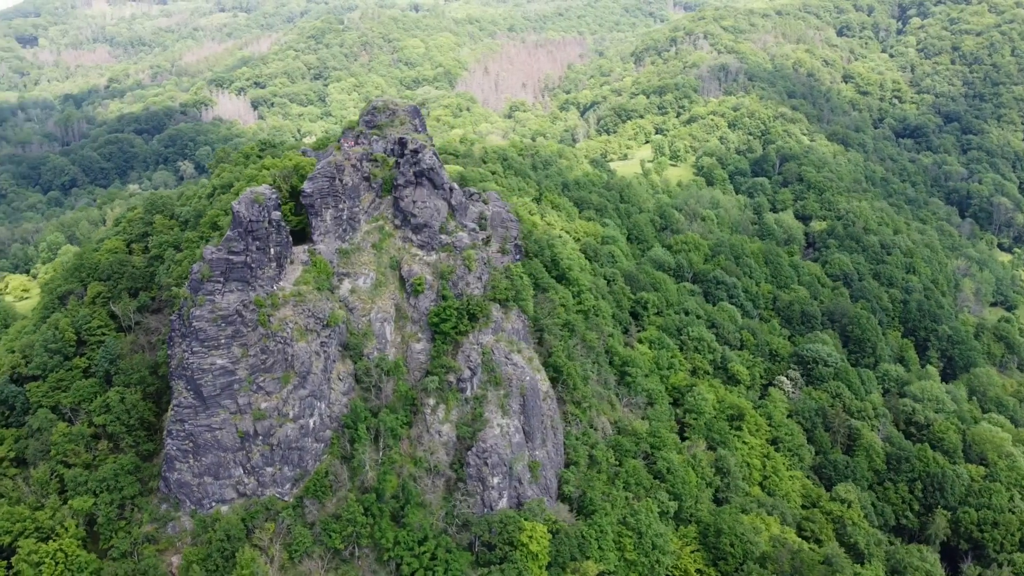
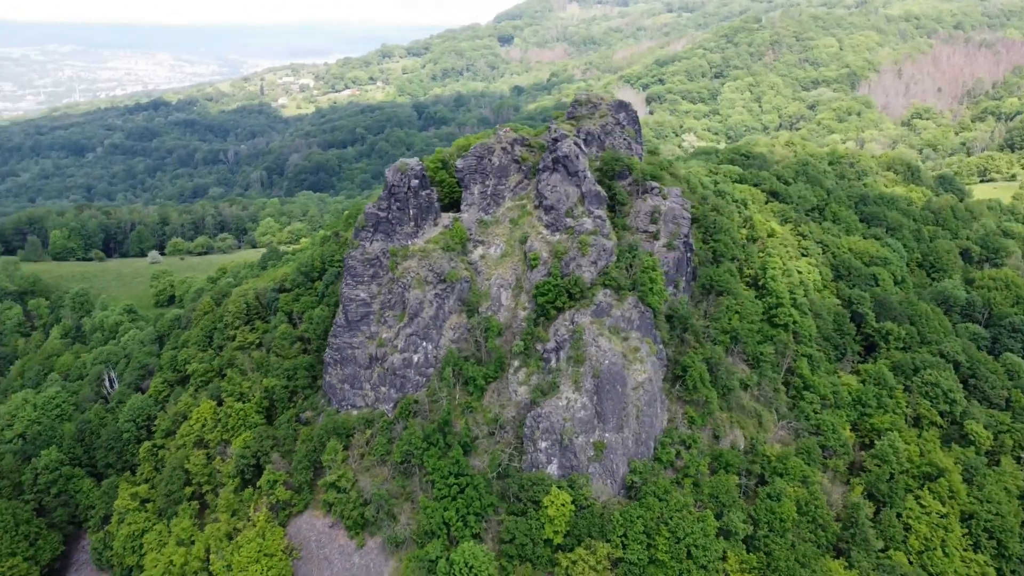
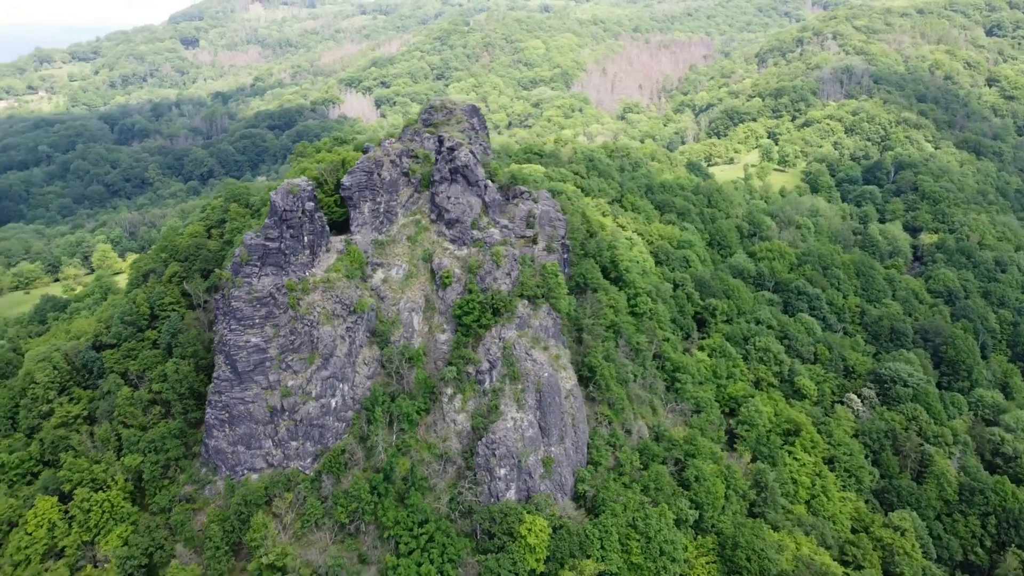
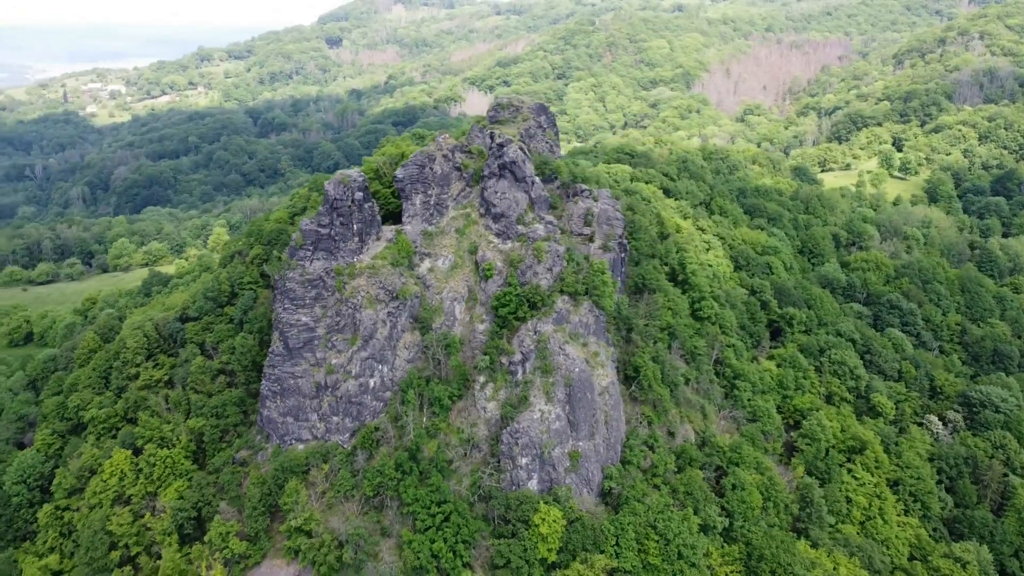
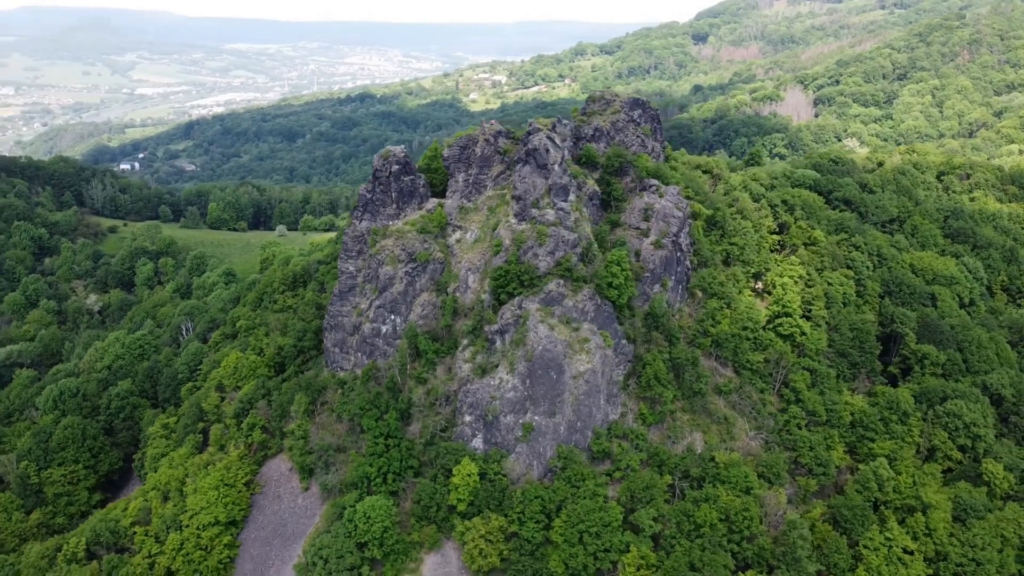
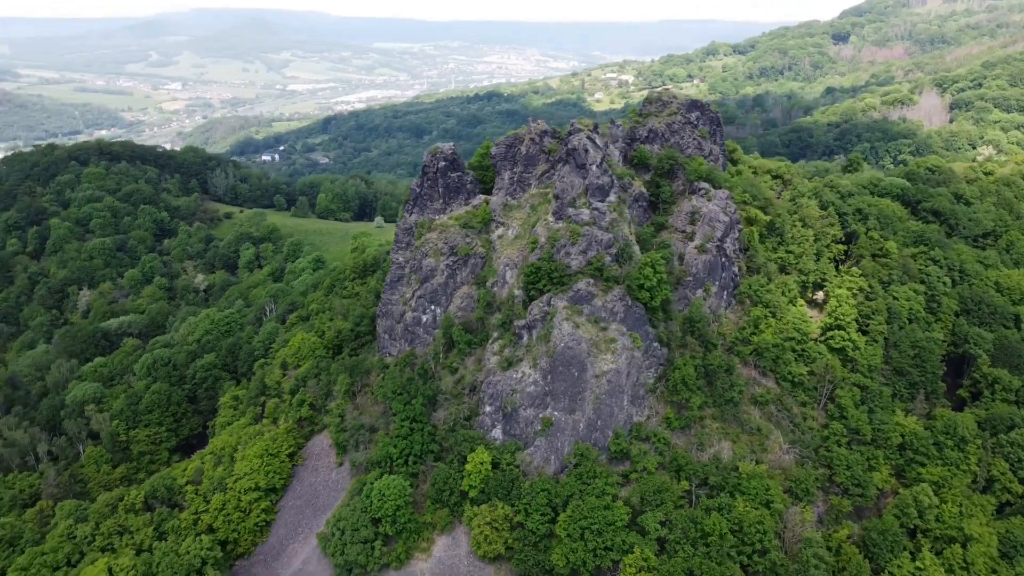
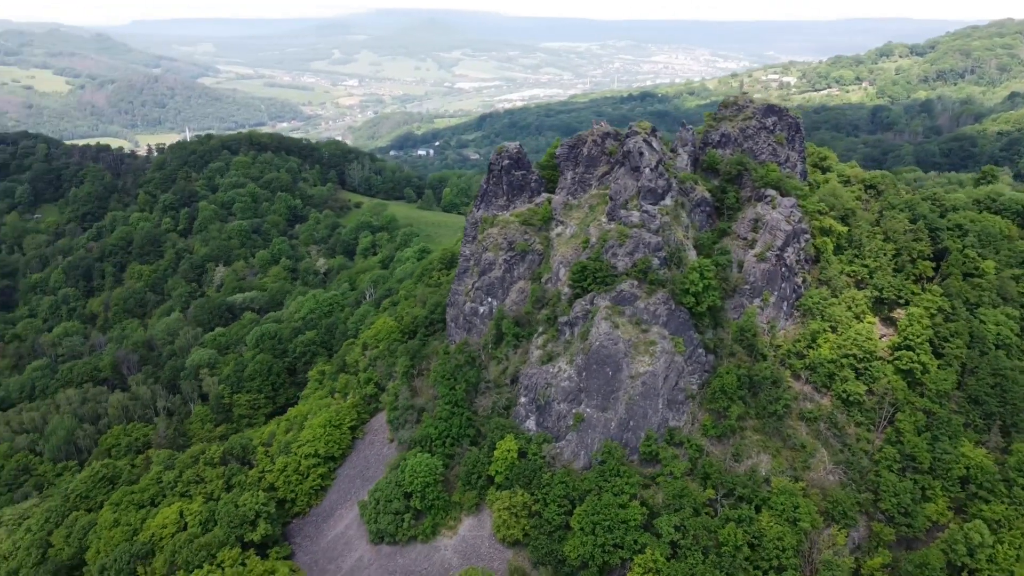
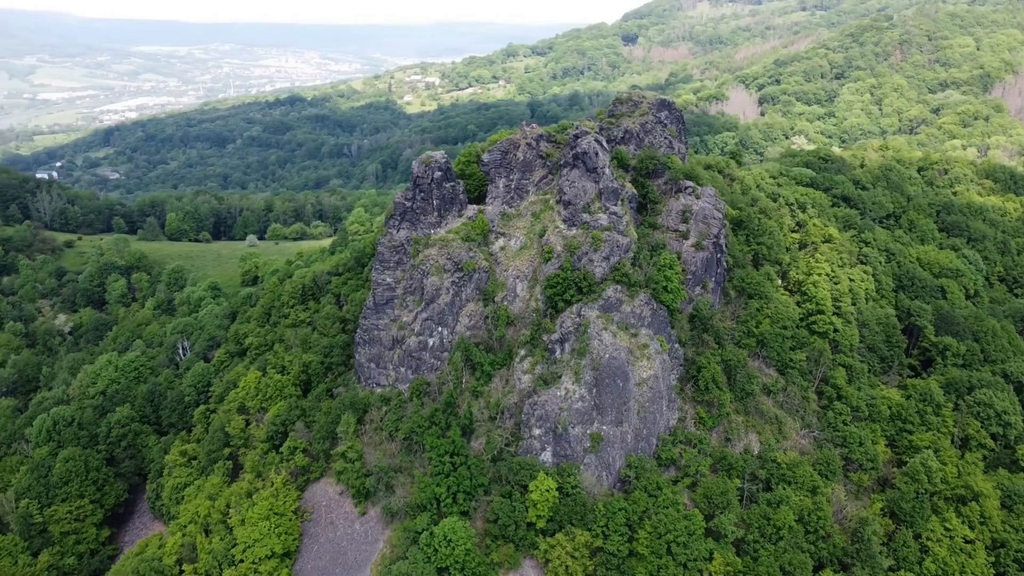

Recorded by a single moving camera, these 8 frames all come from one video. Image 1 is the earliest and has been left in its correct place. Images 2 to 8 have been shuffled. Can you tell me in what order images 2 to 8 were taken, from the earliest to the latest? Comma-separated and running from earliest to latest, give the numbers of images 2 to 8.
3, 4, 2, 8, 5, 6, 7
